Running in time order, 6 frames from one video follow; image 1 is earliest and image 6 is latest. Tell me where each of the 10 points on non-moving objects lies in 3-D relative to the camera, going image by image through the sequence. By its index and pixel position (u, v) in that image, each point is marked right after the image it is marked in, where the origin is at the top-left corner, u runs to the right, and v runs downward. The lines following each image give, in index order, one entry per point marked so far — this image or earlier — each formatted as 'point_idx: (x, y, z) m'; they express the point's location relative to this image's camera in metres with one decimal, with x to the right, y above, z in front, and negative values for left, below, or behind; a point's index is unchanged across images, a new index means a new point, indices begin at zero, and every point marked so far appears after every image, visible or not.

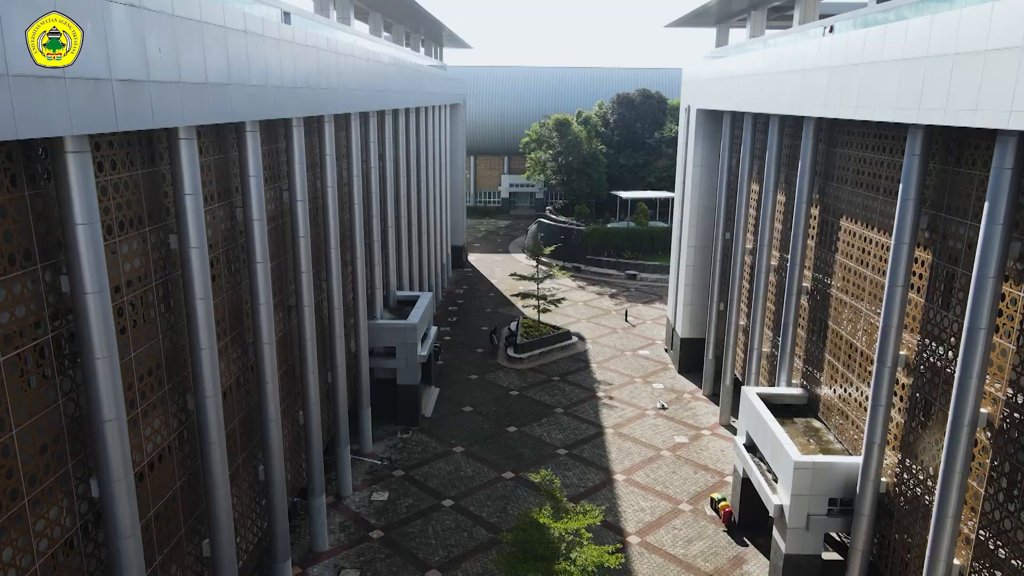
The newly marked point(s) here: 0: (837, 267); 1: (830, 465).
0: (+6.7, +0.4, +16.6) m
1: (+5.7, -3.2, +14.3) m
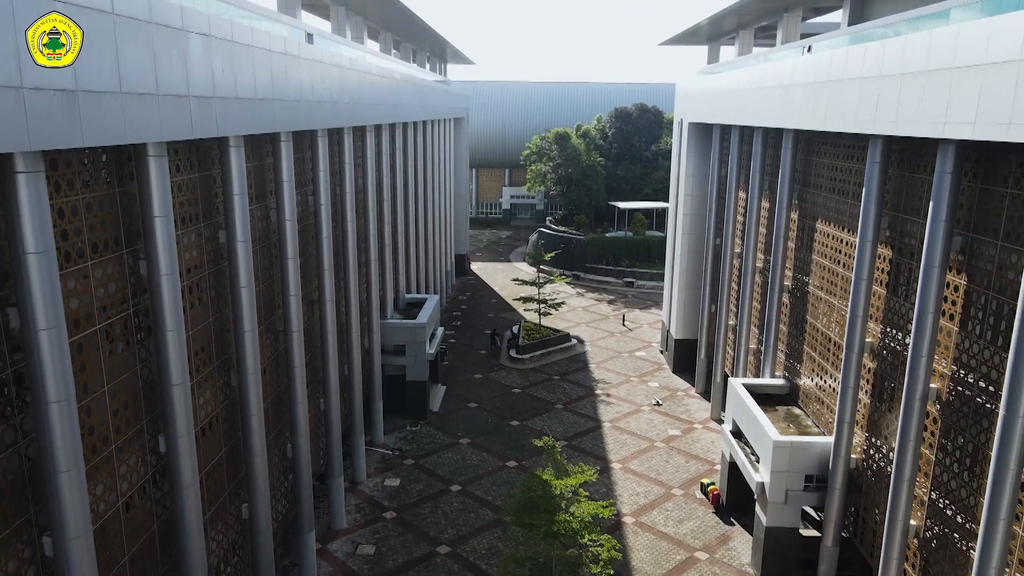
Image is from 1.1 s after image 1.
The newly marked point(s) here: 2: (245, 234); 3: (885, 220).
0: (+6.8, +0.5, +18.1) m
1: (+5.8, -3.1, +15.8) m
2: (-4.0, +0.8, +11.9) m
3: (+6.7, +1.2, +14.3) m
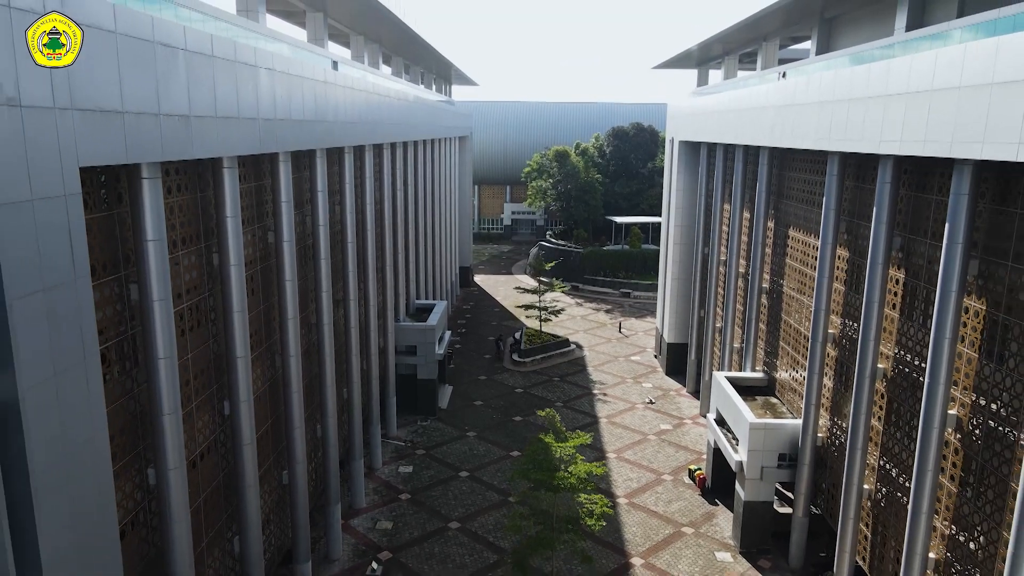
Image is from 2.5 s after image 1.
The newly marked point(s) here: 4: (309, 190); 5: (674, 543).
0: (+6.9, +0.5, +20.1) m
1: (+5.9, -3.1, +17.7) m
2: (-3.9, +0.9, +13.9) m
3: (+6.8, +1.3, +16.4) m
4: (-4.3, +2.1, +16.8) m
5: (+3.8, -6.0, +18.8) m
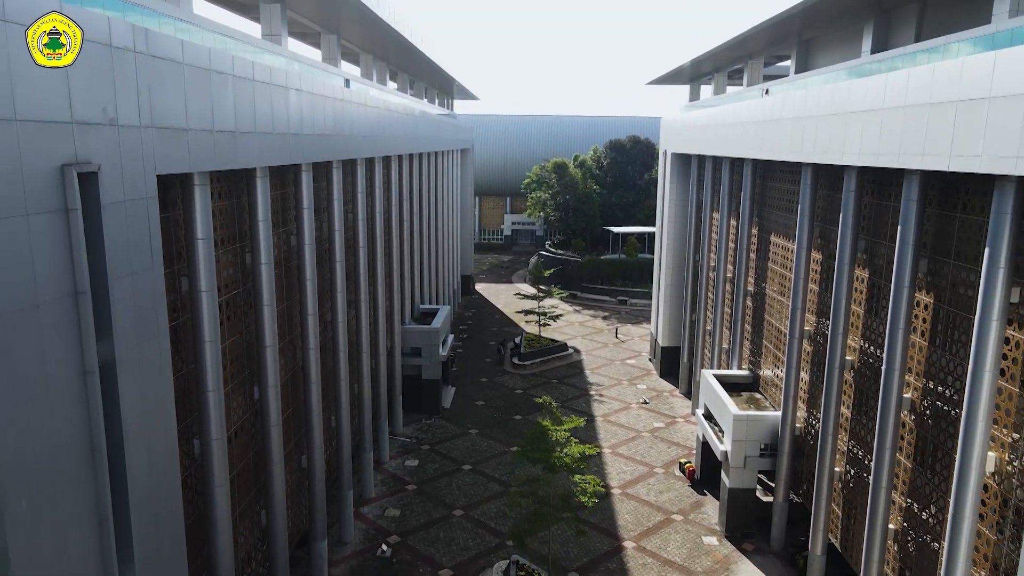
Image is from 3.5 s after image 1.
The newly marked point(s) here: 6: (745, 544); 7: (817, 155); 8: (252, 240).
0: (+7.0, +0.4, +21.5) m
1: (+5.9, -3.1, +19.1) m
2: (-3.9, +0.9, +15.3) m
3: (+6.8, +1.3, +17.8) m
4: (-4.3, +2.1, +18.3) m
5: (+3.8, -6.1, +20.1) m
6: (+5.7, -6.2, +19.4) m
7: (+6.0, +2.6, +15.6) m
8: (-4.2, +0.8, +12.8) m
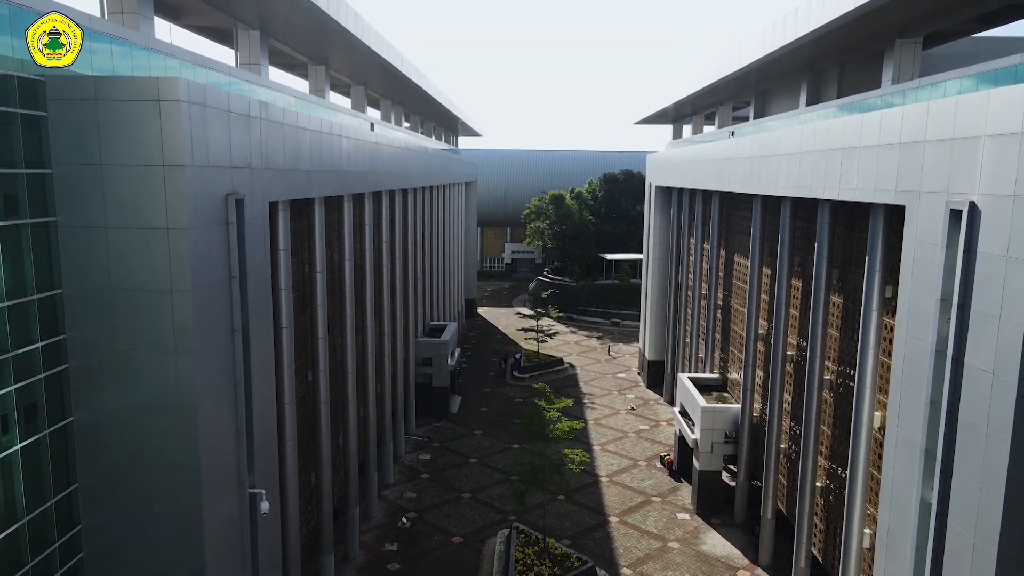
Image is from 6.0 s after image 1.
0: (+7.0, 0.0, +25.0) m
1: (+6.0, -3.4, +22.5) m
2: (-3.8, +0.8, +18.9) m
3: (+6.9, +1.0, +21.4) m
4: (-4.2, +1.8, +21.9) m
5: (+3.9, -6.4, +23.4) m
6: (+5.7, -6.6, +22.7) m
7: (+6.0, +2.4, +19.2) m
8: (-4.1, +0.7, +16.3) m
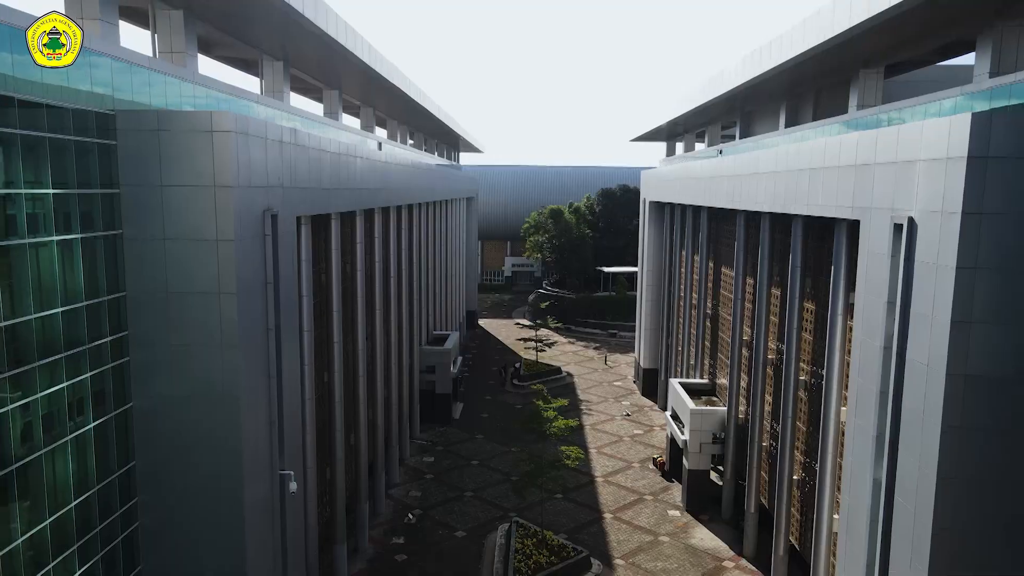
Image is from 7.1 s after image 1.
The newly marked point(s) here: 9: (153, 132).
0: (+7.0, -0.4, +26.5) m
1: (+6.0, -3.7, +23.9) m
2: (-3.8, +0.6, +20.3) m
3: (+6.9, +0.8, +22.9) m
4: (-4.2, +1.5, +23.4) m
5: (+3.9, -6.7, +24.8) m
6: (+5.7, -6.9, +24.1) m
7: (+6.0, +2.2, +20.7) m
8: (-4.1, +0.5, +17.8) m
9: (-4.6, +2.0, +10.2) m
